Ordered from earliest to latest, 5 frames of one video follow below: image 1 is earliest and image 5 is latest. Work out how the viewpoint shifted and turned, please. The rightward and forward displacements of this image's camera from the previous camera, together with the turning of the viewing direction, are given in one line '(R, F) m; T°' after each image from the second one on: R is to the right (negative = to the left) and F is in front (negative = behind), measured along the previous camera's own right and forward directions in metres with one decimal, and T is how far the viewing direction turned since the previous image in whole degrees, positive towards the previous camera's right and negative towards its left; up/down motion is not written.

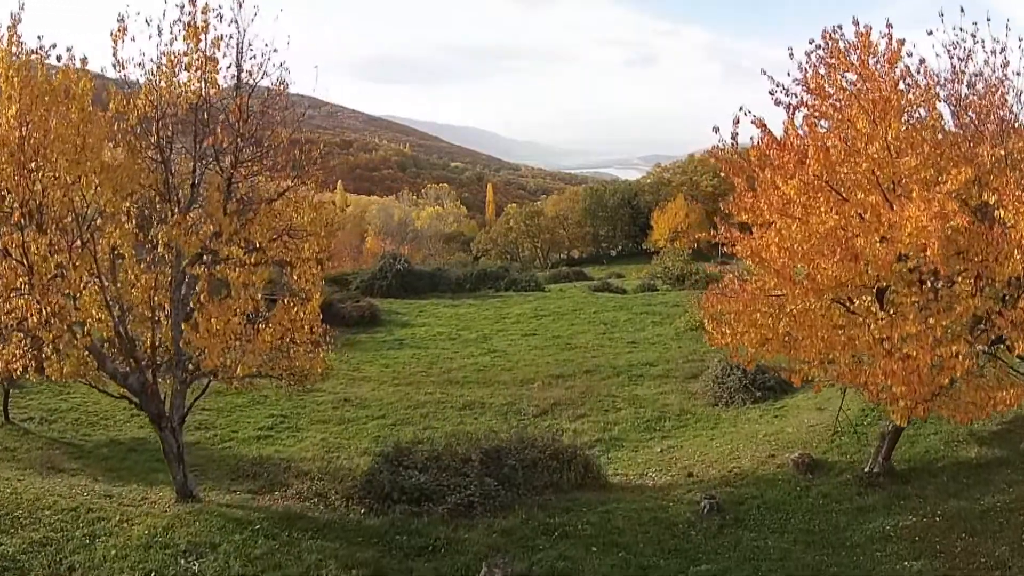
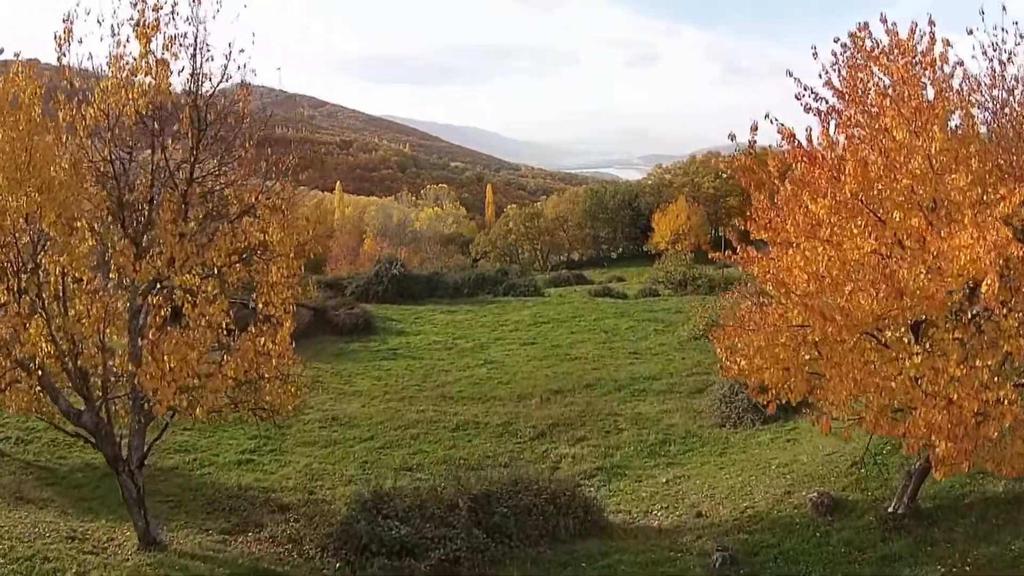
(+0.1, +1.2) m; 0°
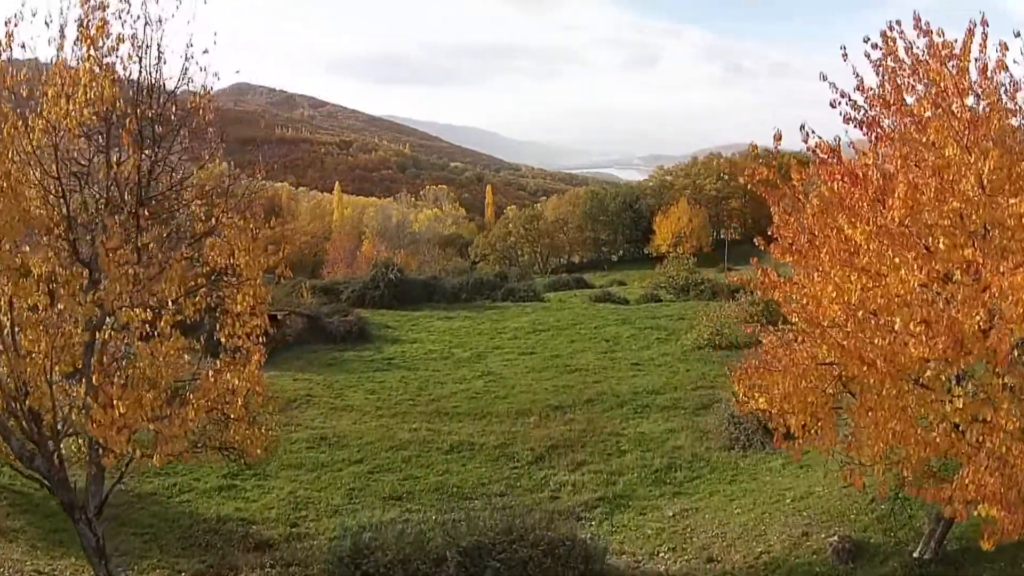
(+0.1, +1.1) m; 0°
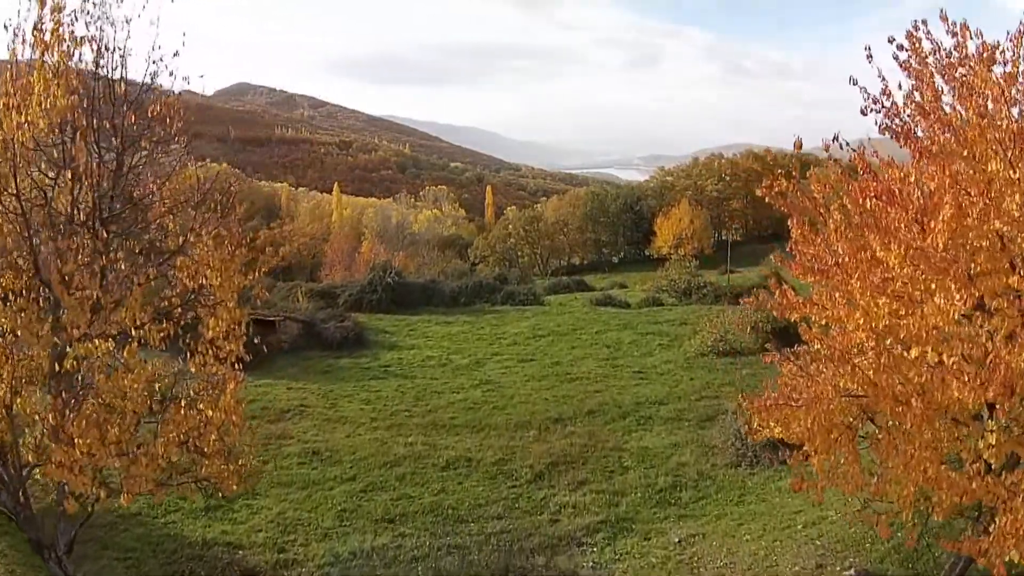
(+0.1, +0.8) m; 0°
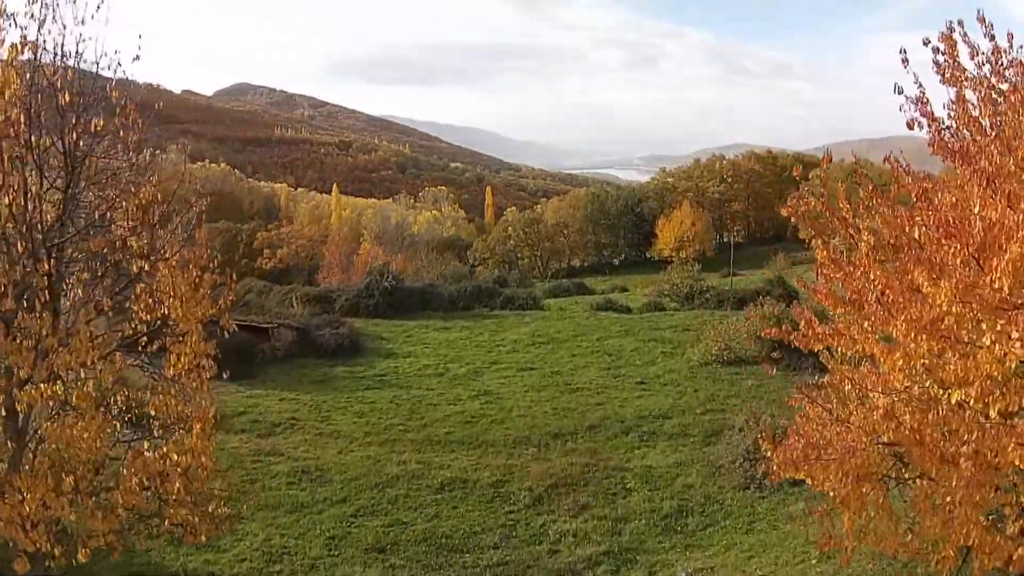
(+0.1, +0.9) m; 0°
